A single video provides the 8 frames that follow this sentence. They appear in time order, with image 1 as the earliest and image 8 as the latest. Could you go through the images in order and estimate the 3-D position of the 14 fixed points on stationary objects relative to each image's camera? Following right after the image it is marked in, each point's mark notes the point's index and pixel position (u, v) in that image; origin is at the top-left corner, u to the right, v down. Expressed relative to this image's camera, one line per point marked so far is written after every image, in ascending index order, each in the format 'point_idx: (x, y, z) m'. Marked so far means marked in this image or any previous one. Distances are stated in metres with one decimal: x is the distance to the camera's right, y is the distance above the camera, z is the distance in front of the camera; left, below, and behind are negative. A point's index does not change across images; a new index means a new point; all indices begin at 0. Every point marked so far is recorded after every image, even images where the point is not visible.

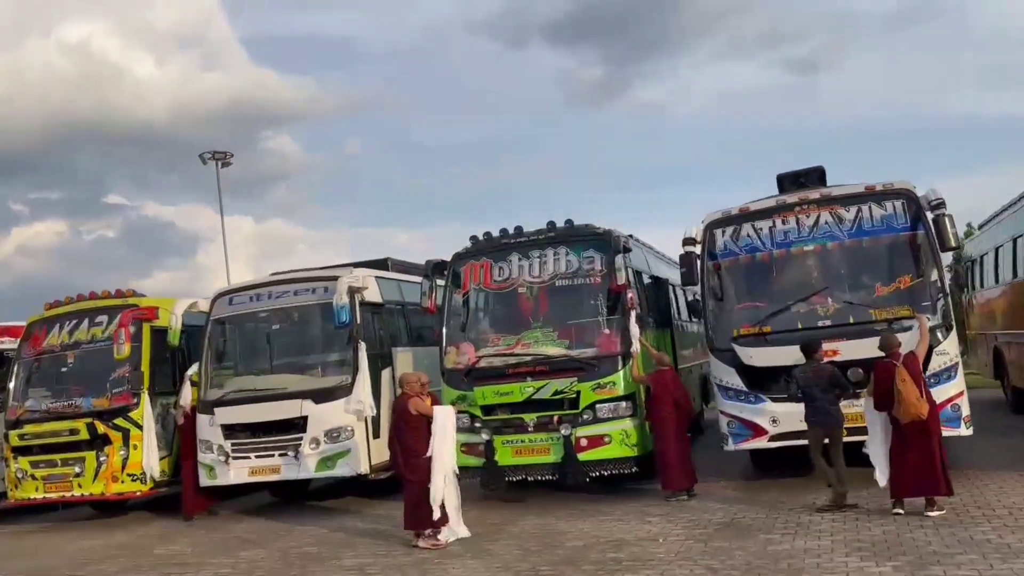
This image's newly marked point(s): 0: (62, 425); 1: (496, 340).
0: (-7.0, -2.1, +12.8) m
1: (-0.2, -0.7, +11.2) m
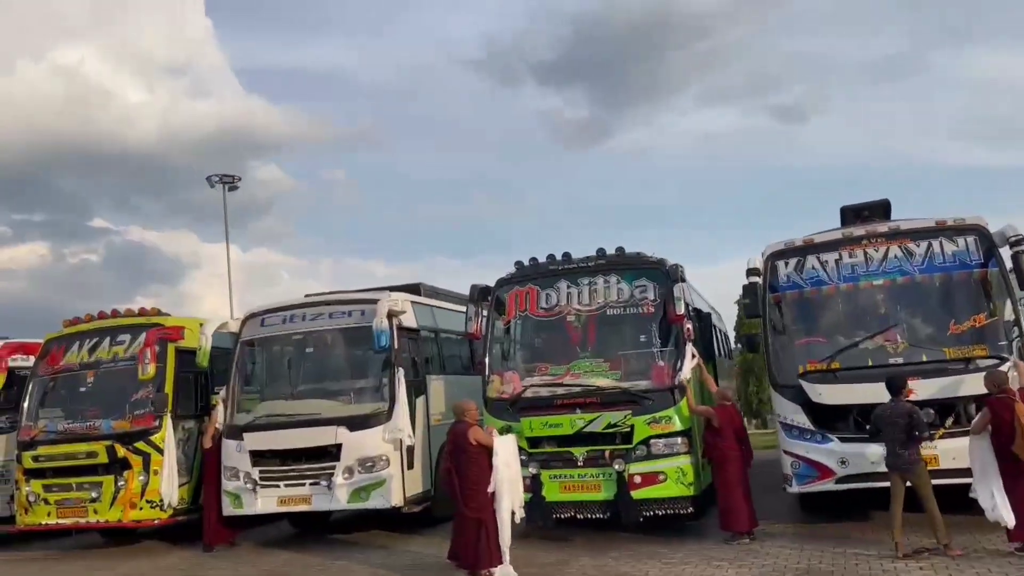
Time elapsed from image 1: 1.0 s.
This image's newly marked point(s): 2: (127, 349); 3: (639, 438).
0: (-6.4, -2.4, +12.3) m
1: (+0.4, -1.1, +10.8) m
2: (-6.0, -1.0, +12.9) m
3: (+1.5, -1.8, +10.0) m
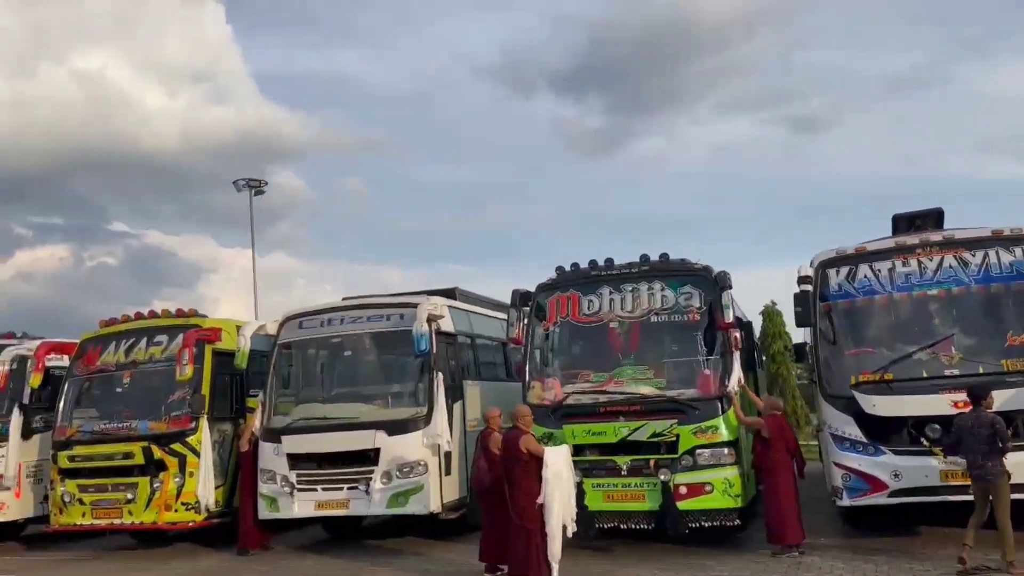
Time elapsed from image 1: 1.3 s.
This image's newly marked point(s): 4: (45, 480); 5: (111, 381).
0: (-5.8, -2.4, +12.2) m
1: (+0.9, -1.1, +10.7) m
2: (-5.4, -1.0, +12.9) m
3: (+2.1, -1.9, +9.8) m
4: (-8.1, -3.3, +14.4) m
5: (-6.3, -1.5, +13.0) m
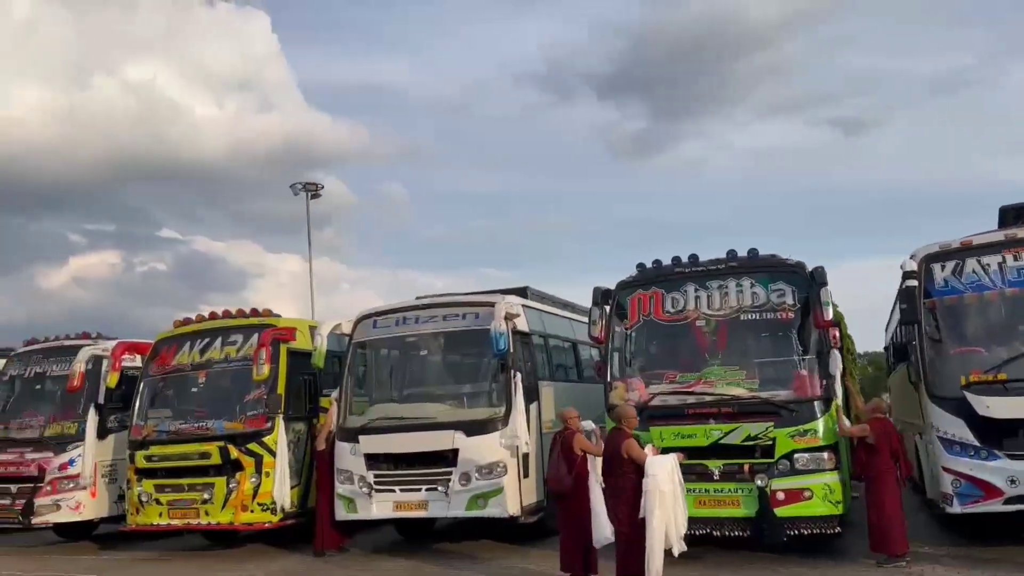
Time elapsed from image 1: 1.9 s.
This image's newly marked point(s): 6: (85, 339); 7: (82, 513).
0: (-4.7, -2.4, +12.2) m
1: (+2.0, -1.1, +10.3) m
2: (-4.2, -1.0, +12.9) m
3: (+3.1, -1.9, +9.4) m
4: (-6.8, -3.3, +14.5) m
5: (-5.1, -1.5, +13.0) m
6: (-7.8, -0.9, +15.2) m
7: (-7.1, -3.7, +13.7) m
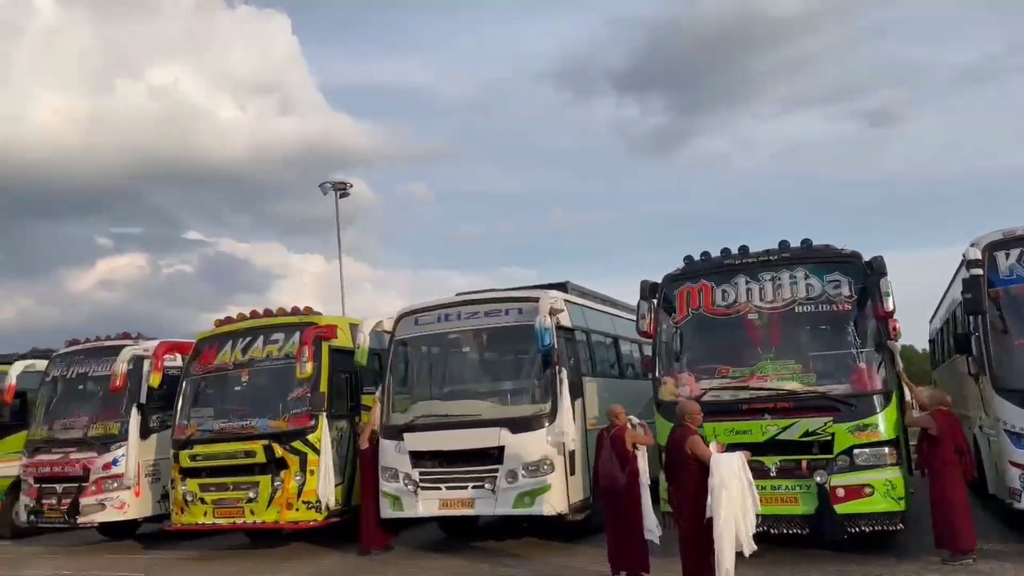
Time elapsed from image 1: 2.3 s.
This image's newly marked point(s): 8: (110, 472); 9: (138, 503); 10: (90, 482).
0: (-4.1, -2.3, +12.2) m
1: (+2.6, -1.0, +10.1) m
2: (-3.6, -0.9, +12.8) m
3: (+3.6, -1.8, +9.2) m
4: (-6.1, -3.3, +14.5) m
5: (-4.4, -1.4, +13.0) m
6: (-7.1, -0.9, +15.2) m
7: (-6.4, -3.7, +13.8) m
8: (-6.7, -3.1, +13.8) m
9: (-6.3, -3.6, +13.9) m
10: (-7.0, -3.2, +13.8) m
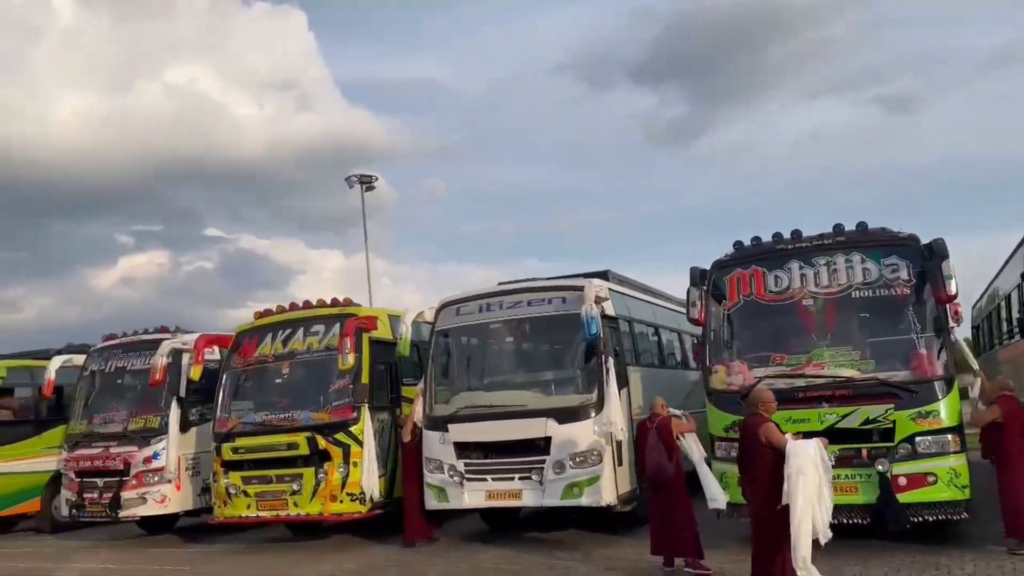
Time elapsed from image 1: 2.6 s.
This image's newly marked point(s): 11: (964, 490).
0: (-3.4, -2.2, +12.1) m
1: (+3.2, -0.8, +9.9) m
2: (-2.9, -0.8, +12.8) m
3: (+4.2, -1.6, +8.9) m
4: (-5.4, -3.2, +14.5) m
5: (-3.8, -1.3, +12.9) m
6: (-6.4, -0.8, +15.2) m
7: (-5.7, -3.6, +13.8) m
8: (-6.0, -3.0, +13.8) m
9: (-5.6, -3.5, +13.9) m
10: (-6.4, -3.1, +13.8) m
11: (+4.8, -2.1, +8.8) m
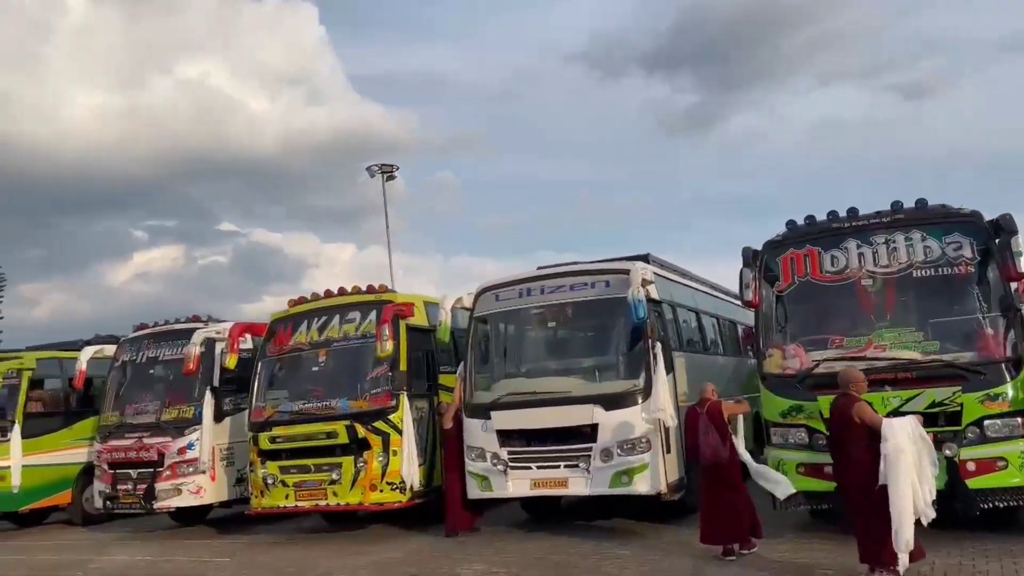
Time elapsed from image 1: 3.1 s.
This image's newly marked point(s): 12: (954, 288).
0: (-2.8, -2.0, +11.9) m
1: (+3.7, -0.6, +9.6) m
2: (-2.3, -0.6, +12.5) m
3: (+4.7, -1.3, +8.6) m
4: (-4.7, -3.0, +14.3) m
5: (-3.2, -1.1, +12.7) m
6: (-5.8, -0.6, +15.0) m
7: (-5.1, -3.4, +13.6) m
8: (-5.4, -2.8, +13.6) m
9: (-4.9, -3.3, +13.7) m
10: (-5.7, -2.9, +13.7) m
11: (+5.3, -1.9, +8.4) m
12: (+4.9, 0.0, +9.3) m
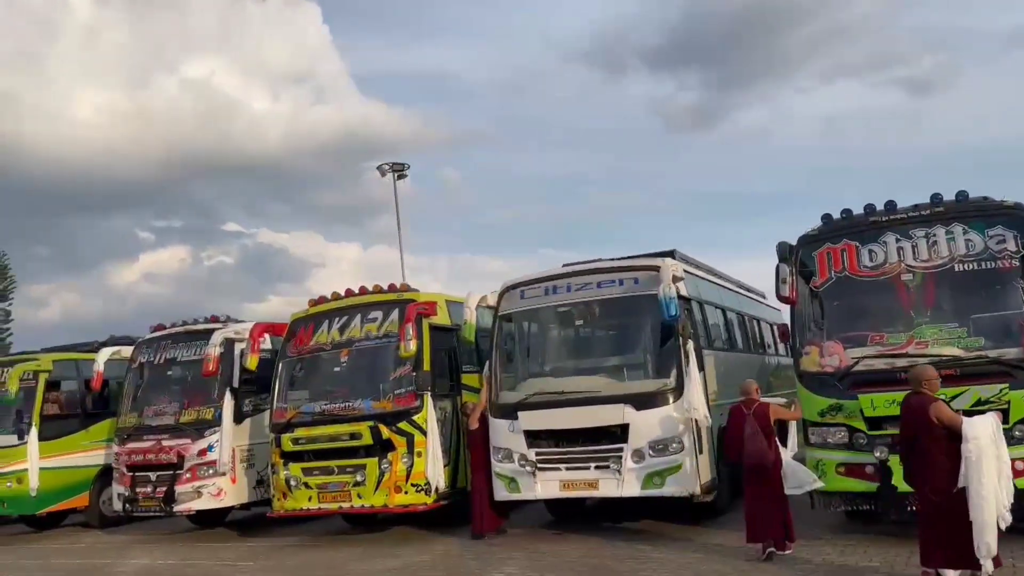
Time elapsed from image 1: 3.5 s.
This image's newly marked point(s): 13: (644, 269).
0: (-2.4, -2.0, +11.7) m
1: (+4.1, -0.6, +9.3) m
2: (-2.0, -0.6, +12.3) m
3: (+5.1, -1.3, +8.3) m
4: (-4.3, -3.0, +14.1) m
5: (-2.8, -1.1, +12.5) m
6: (-5.4, -0.6, +14.8) m
7: (-4.7, -3.4, +13.4) m
8: (-5.0, -2.8, +13.5) m
9: (-4.6, -3.3, +13.6) m
10: (-5.3, -2.9, +13.5) m
11: (+5.7, -1.8, +8.2) m
12: (+5.3, +0.1, +9.0) m
13: (+1.8, +0.3, +11.2) m
